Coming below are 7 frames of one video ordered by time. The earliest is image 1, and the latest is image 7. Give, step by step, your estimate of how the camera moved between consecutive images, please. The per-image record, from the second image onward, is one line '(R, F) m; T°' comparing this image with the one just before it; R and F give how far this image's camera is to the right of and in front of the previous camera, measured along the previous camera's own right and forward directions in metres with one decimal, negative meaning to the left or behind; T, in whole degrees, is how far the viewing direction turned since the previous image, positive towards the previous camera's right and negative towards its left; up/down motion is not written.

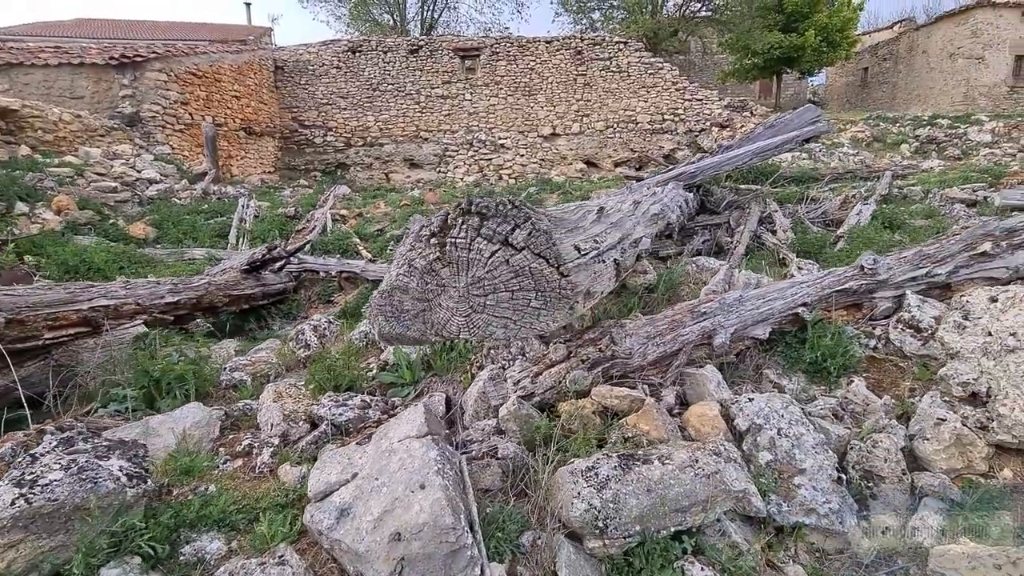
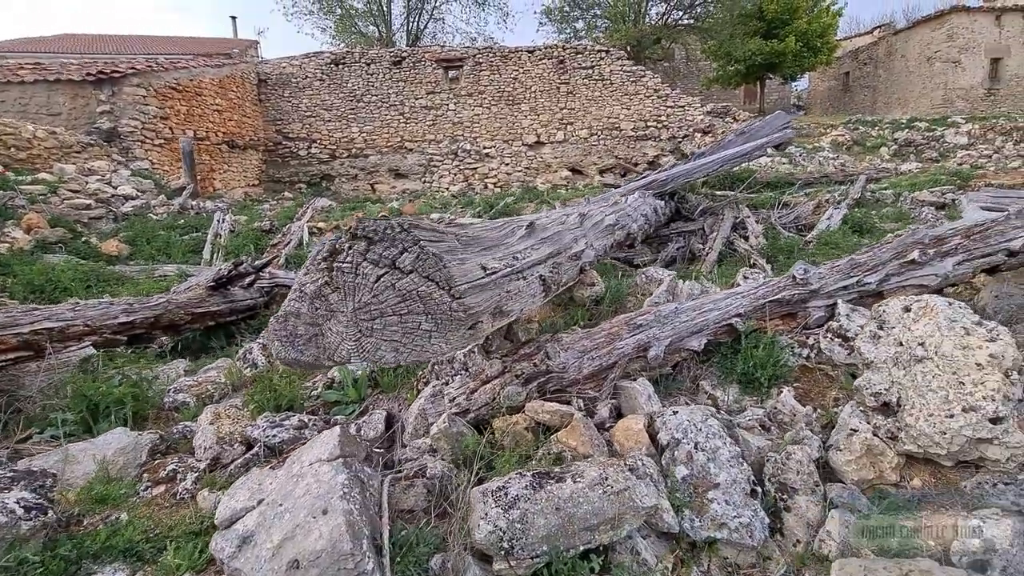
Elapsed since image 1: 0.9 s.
(+0.4, 0.0) m; +1°
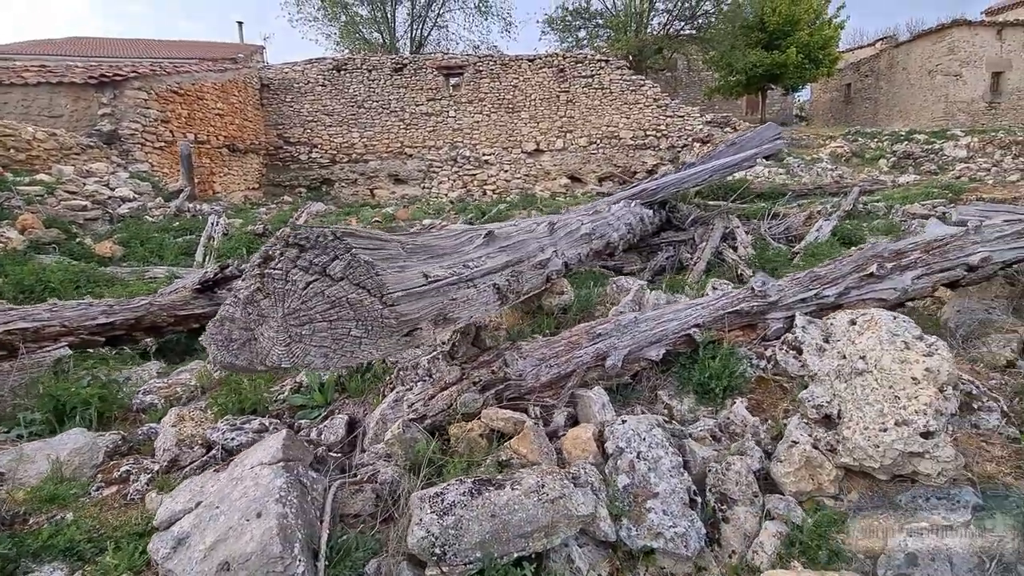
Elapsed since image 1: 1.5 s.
(+0.3, 0.0) m; 0°
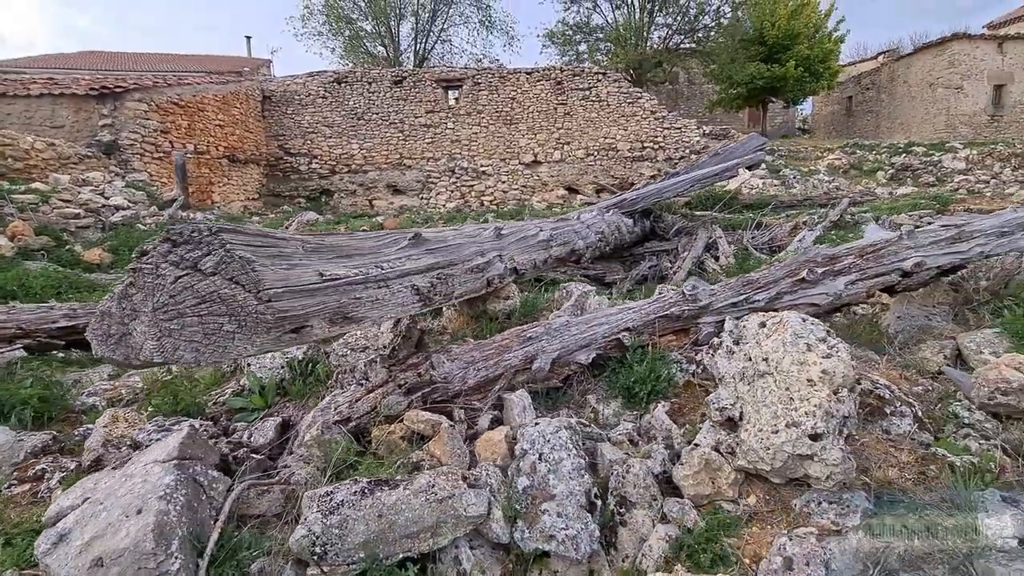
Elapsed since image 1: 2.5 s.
(+0.5, 0.0) m; -1°
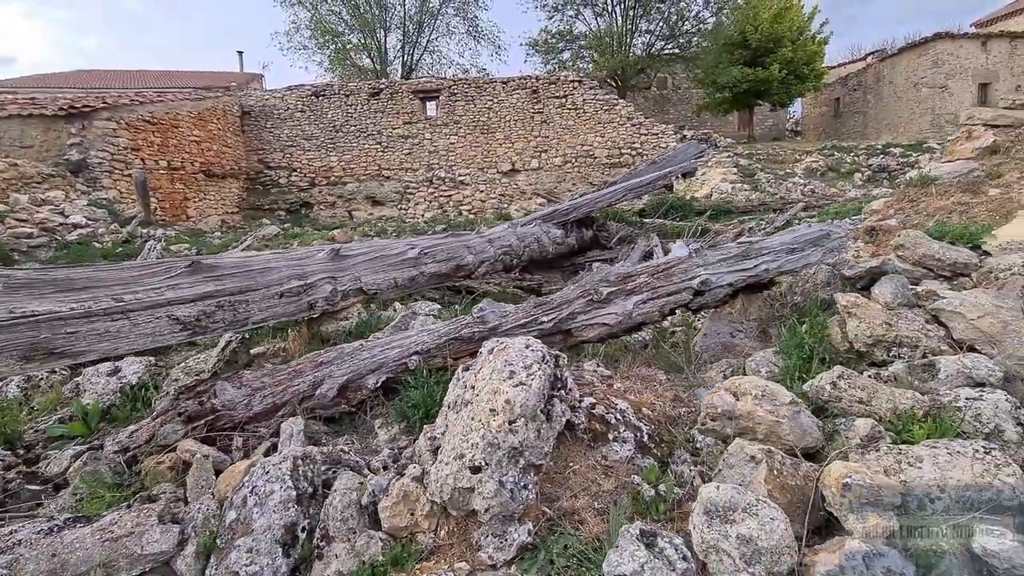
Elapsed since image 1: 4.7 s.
(+1.4, 0.0) m; -1°
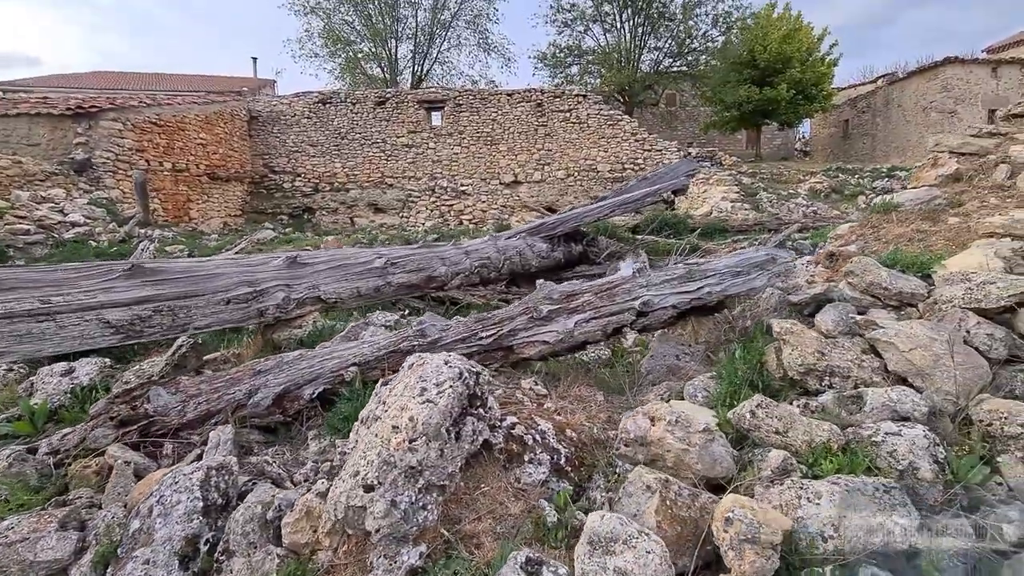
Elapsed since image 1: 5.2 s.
(+0.4, 0.0) m; -1°
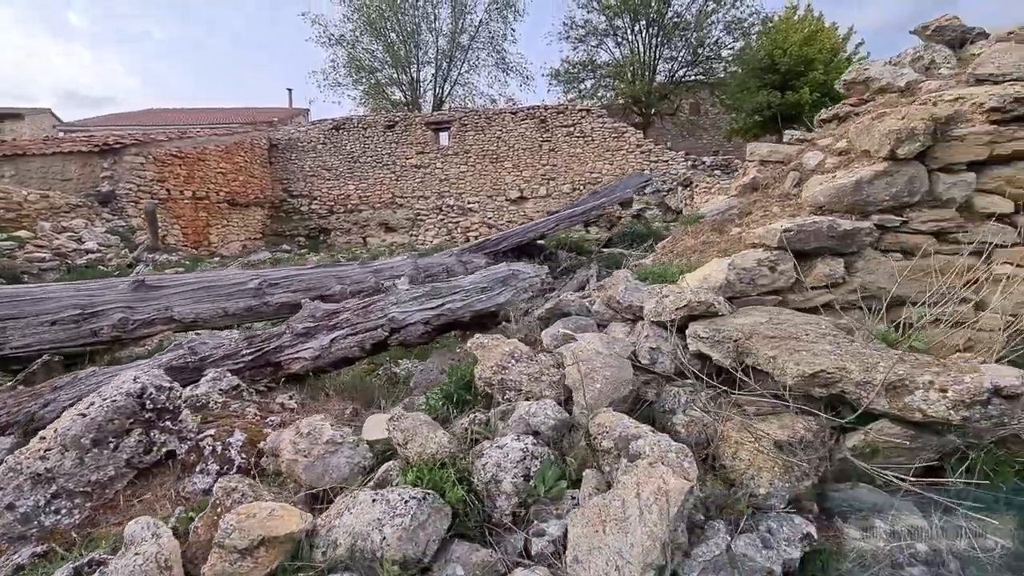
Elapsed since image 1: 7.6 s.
(+1.9, 0.0) m; -5°
